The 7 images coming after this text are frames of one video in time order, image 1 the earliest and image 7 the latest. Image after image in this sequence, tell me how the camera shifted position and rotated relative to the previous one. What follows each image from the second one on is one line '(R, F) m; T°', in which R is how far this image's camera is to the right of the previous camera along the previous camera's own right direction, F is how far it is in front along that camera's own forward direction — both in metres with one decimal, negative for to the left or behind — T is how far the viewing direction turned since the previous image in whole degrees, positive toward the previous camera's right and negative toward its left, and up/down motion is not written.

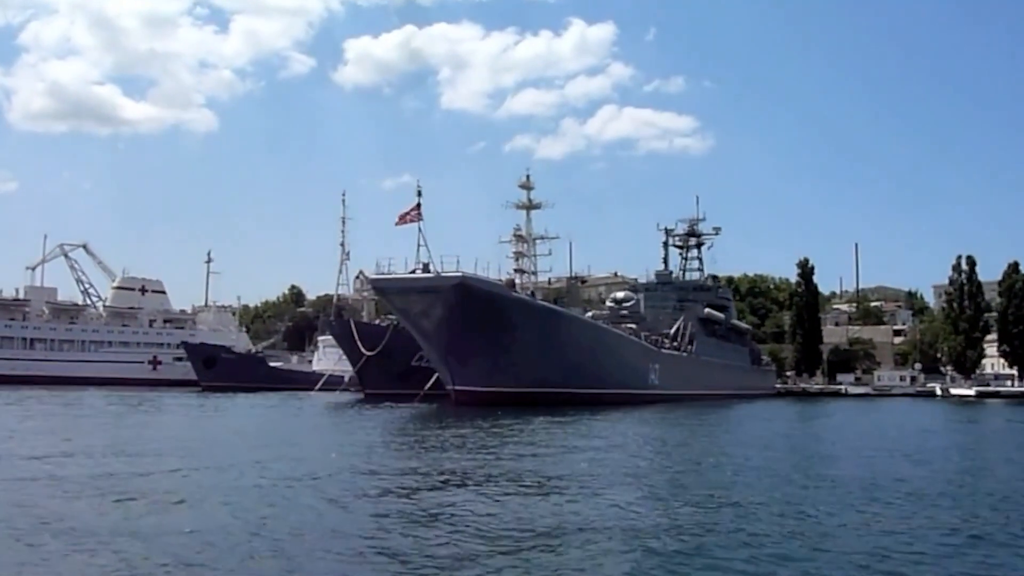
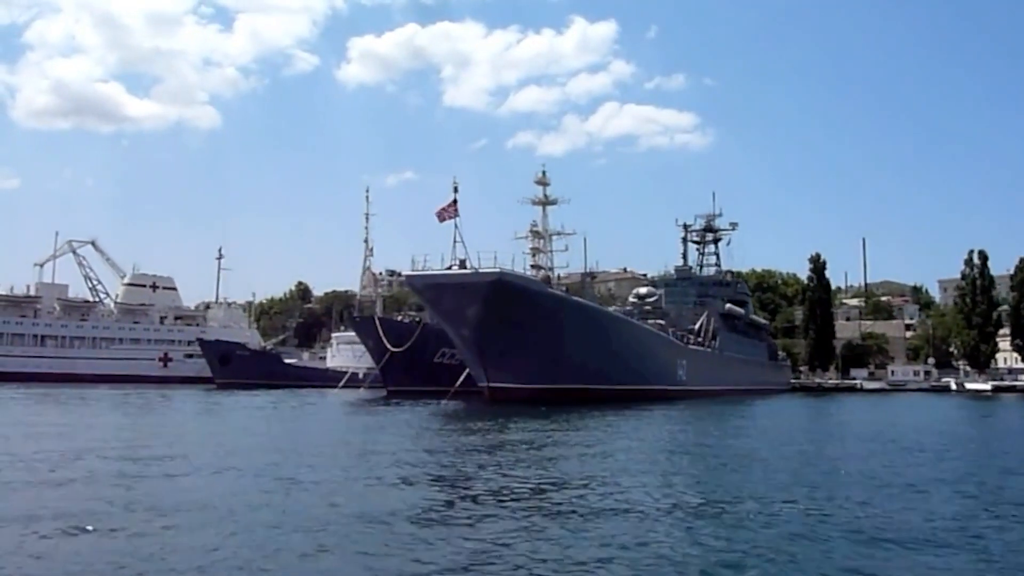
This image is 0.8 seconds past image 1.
(-0.3, +0.1) m; 0°
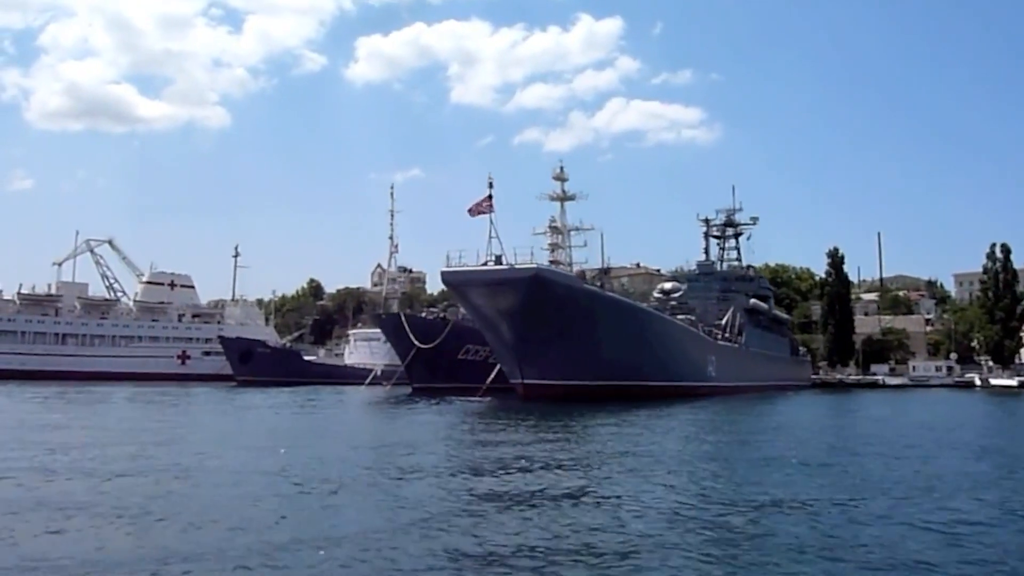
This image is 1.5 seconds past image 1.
(-0.3, 0.0) m; 0°
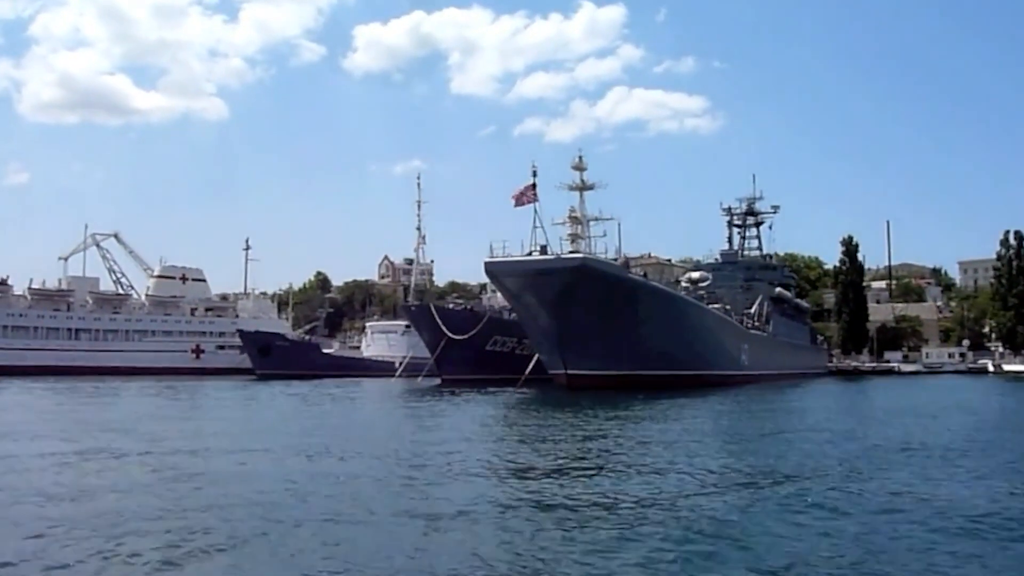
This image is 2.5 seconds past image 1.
(-0.4, 0.0) m; 0°
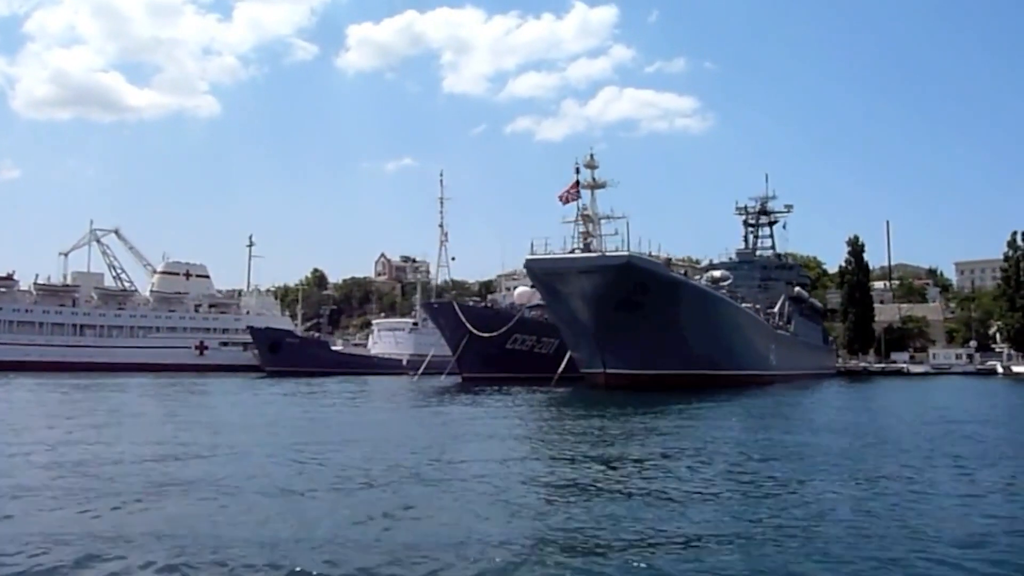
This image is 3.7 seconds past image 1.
(-0.5, +0.1) m; +1°
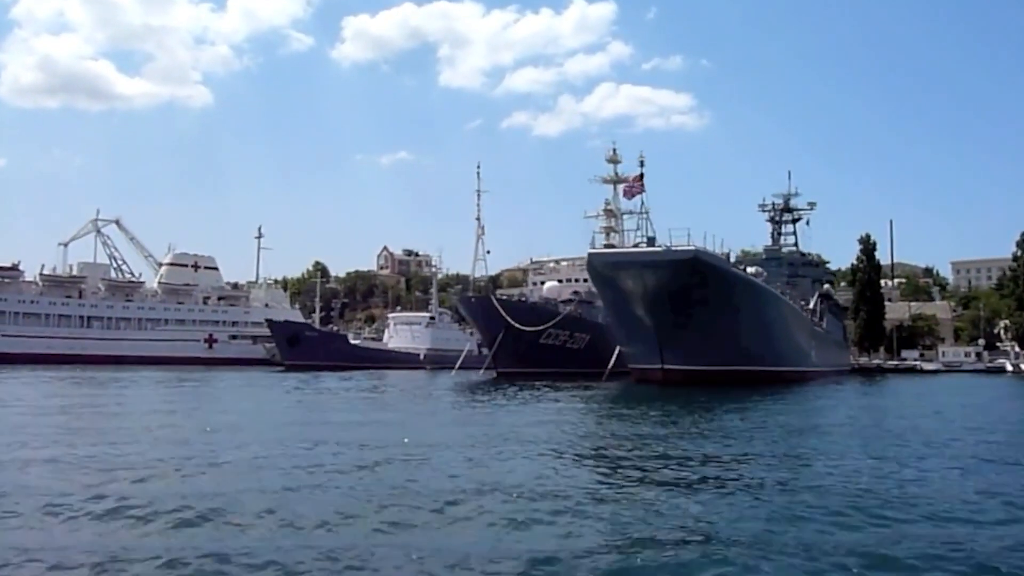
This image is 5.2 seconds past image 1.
(-0.7, +0.1) m; +1°
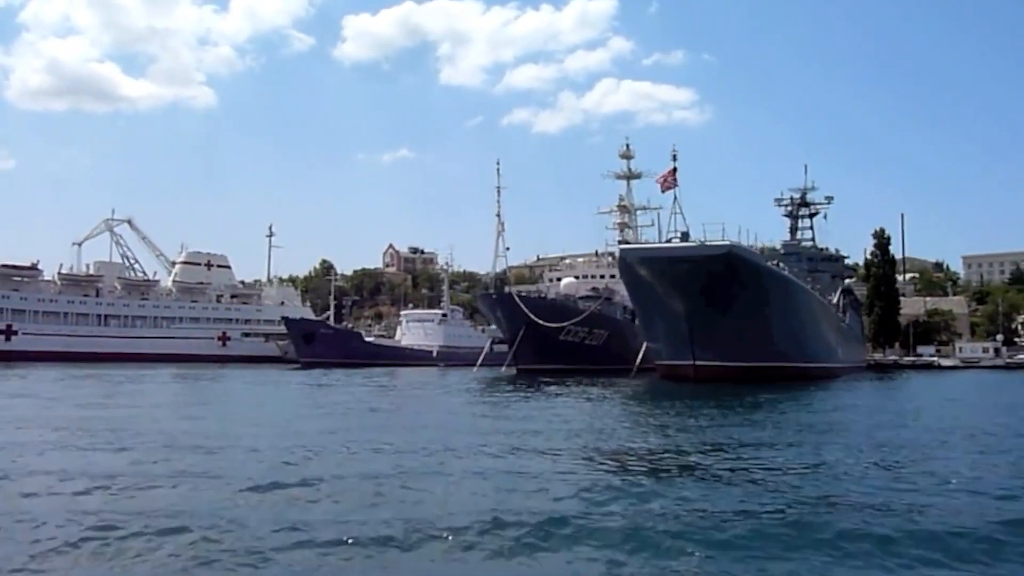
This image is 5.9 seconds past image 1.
(-0.2, +0.1) m; 0°
